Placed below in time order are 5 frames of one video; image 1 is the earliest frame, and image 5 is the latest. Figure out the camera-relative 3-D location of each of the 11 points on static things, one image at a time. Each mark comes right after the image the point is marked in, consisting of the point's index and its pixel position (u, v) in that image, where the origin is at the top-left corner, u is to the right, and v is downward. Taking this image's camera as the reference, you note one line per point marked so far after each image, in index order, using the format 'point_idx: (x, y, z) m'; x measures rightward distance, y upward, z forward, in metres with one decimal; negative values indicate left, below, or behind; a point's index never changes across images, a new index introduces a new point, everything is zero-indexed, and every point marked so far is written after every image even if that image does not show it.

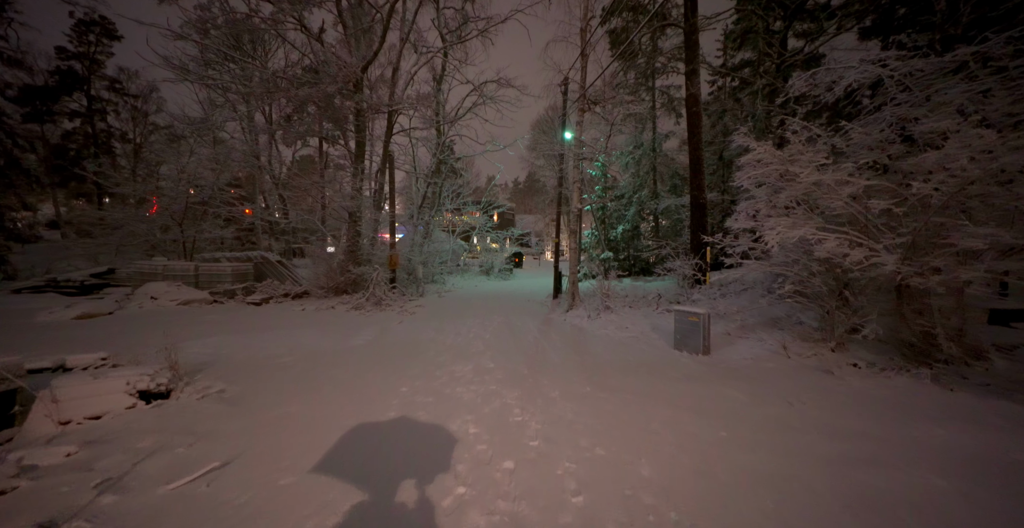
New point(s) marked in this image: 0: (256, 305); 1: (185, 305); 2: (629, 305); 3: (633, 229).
0: (-7.1, -1.1, +9.9) m
1: (-8.4, -1.0, +9.1) m
2: (+3.1, -1.1, +9.6) m
3: (+6.6, +1.9, +19.8) m
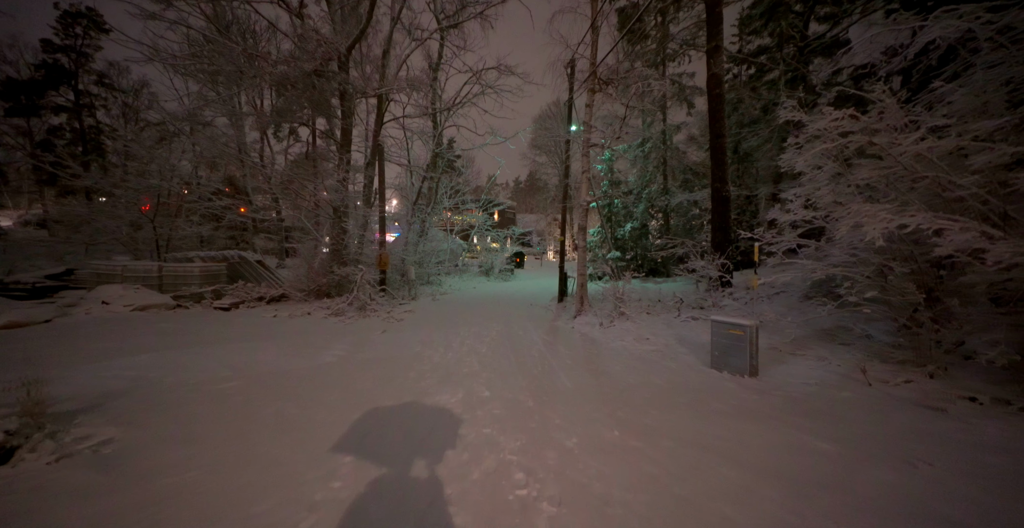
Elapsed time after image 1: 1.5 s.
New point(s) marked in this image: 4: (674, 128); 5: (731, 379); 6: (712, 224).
0: (-7.1, -1.1, +8.8) m
1: (-8.3, -1.0, +8.1) m
2: (+3.2, -1.1, +8.4) m
3: (+6.7, +1.9, +18.7) m
4: (+8.0, +6.7, +17.8) m
5: (+2.9, -1.5, +4.7) m
6: (+5.5, +1.1, +10.0) m
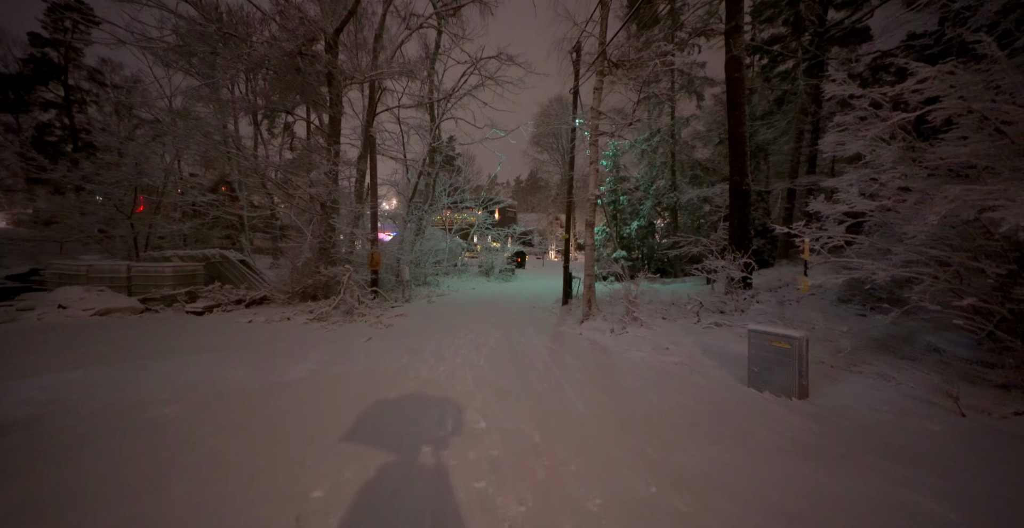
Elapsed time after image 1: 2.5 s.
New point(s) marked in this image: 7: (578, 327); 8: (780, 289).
0: (-7.0, -1.1, +8.0) m
1: (-8.3, -1.0, +7.3) m
2: (+3.2, -1.1, +7.6) m
3: (+6.7, +1.9, +17.9) m
4: (+8.1, +6.8, +17.0) m
5: (+2.9, -1.5, +3.9) m
6: (+5.6, +1.1, +9.2) m
7: (+1.5, -1.4, +8.1) m
8: (+6.5, -0.6, +8.7) m
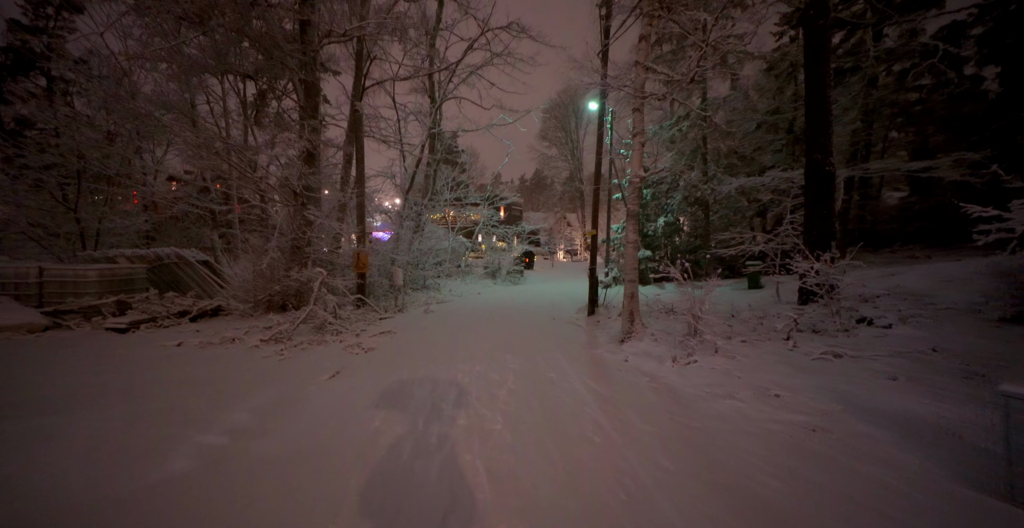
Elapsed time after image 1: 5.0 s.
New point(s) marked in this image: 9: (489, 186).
0: (-6.7, -1.2, +6.2) m
1: (-8.0, -1.1, +5.4) m
2: (+3.5, -1.1, +5.7) m
3: (+7.2, +1.9, +15.9) m
4: (+8.5, +6.7, +15.0) m
5: (+3.2, -1.5, +2.0) m
6: (+5.9, +1.1, +7.2) m
7: (+1.8, -1.5, +6.1) m
8: (+6.8, -0.6, +6.7) m
9: (-1.2, +4.1, +18.7) m
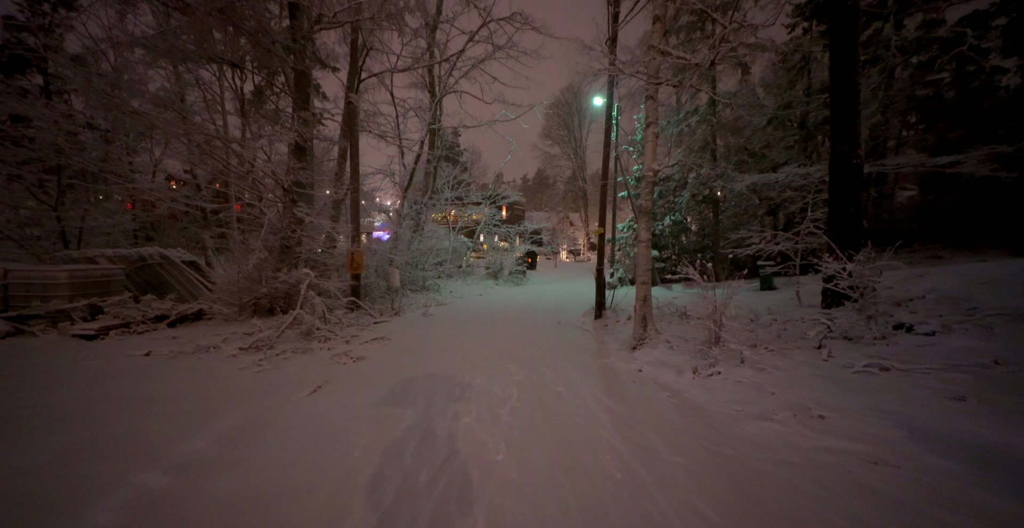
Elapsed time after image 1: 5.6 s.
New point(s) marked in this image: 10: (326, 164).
0: (-6.6, -1.2, +5.7) m
1: (-7.9, -1.1, +5.0) m
2: (+3.6, -1.2, +5.1) m
3: (+7.3, +1.8, +15.3) m
4: (+8.6, +6.7, +14.5) m
5: (+3.2, -1.6, +1.4) m
6: (+6.0, +1.1, +6.7) m
7: (+1.9, -1.5, +5.6) m
8: (+6.9, -0.7, +6.1) m
9: (-1.1, +4.1, +18.2) m
10: (-4.9, +2.6, +9.4) m
